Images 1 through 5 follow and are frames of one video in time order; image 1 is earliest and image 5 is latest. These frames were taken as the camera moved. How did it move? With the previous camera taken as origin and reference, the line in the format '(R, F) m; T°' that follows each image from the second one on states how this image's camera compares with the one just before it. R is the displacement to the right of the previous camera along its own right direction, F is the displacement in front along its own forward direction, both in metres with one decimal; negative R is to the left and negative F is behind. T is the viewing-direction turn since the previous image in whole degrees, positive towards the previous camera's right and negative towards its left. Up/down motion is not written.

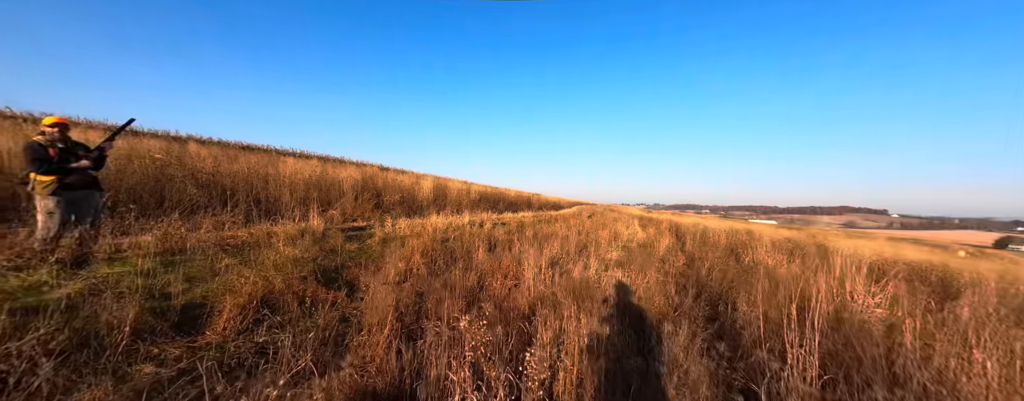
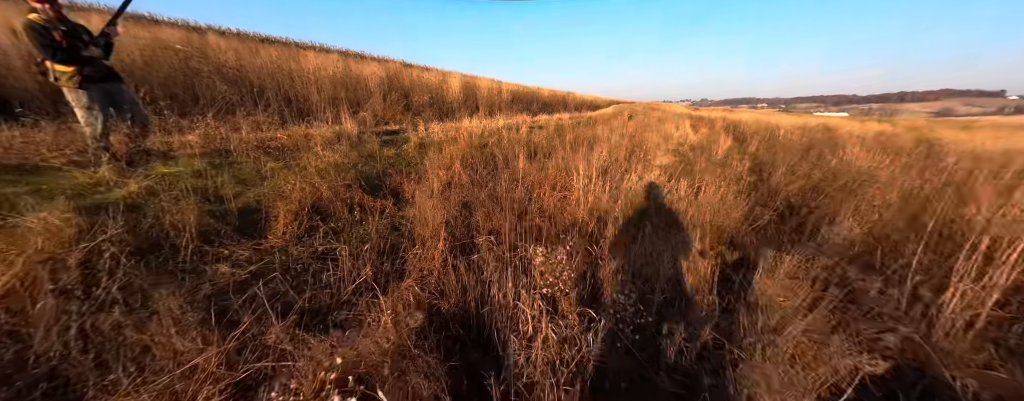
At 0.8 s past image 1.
(-0.4, +0.5) m; -5°
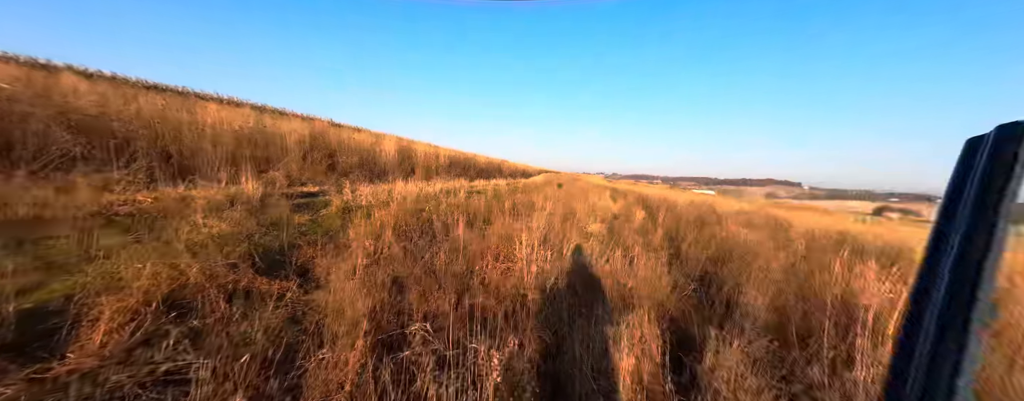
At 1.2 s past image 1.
(-0.1, +0.3) m; +13°
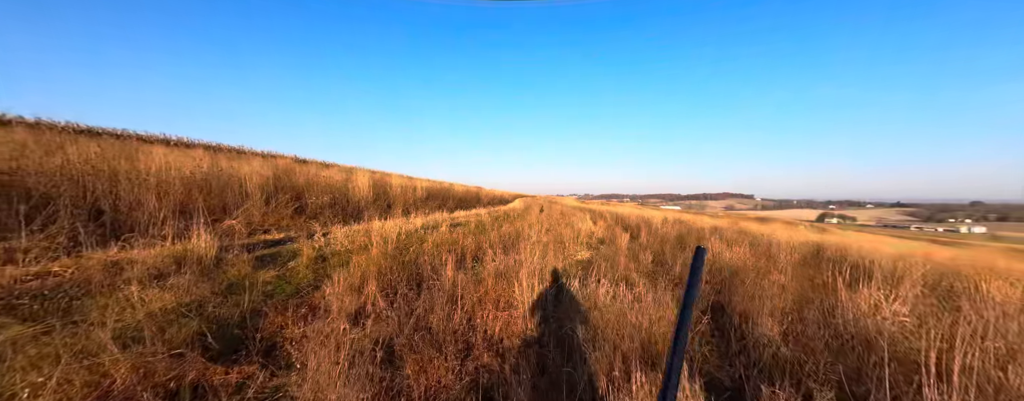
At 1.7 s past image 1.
(-0.3, +0.3) m; +5°
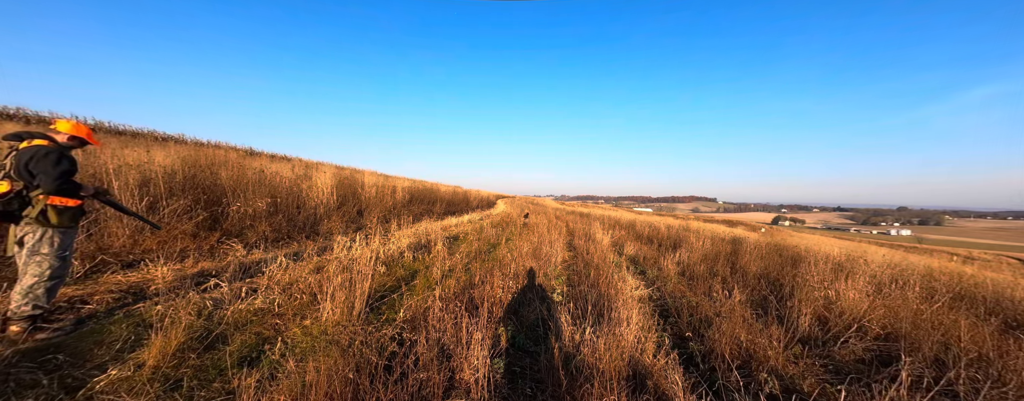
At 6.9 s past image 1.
(-1.1, +2.6) m; +4°
